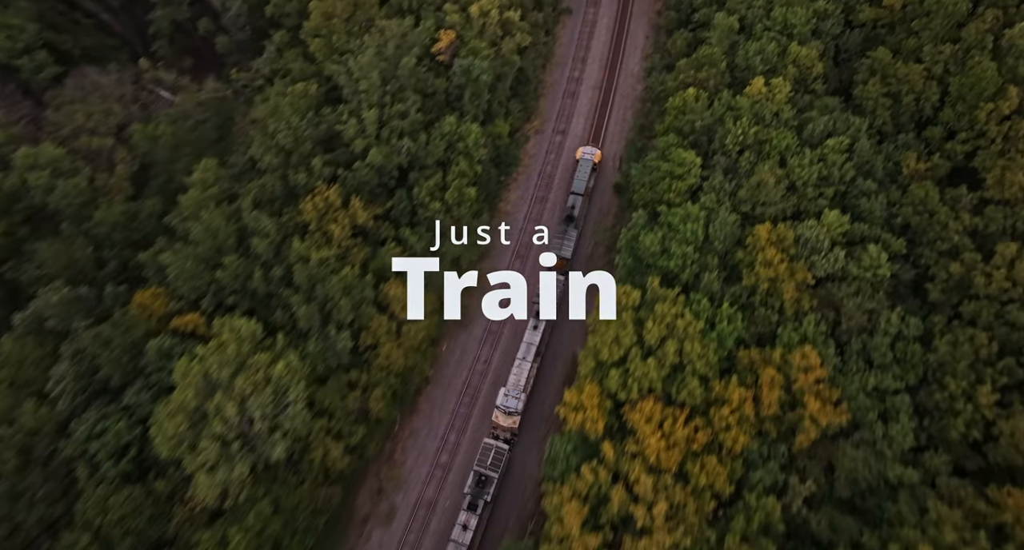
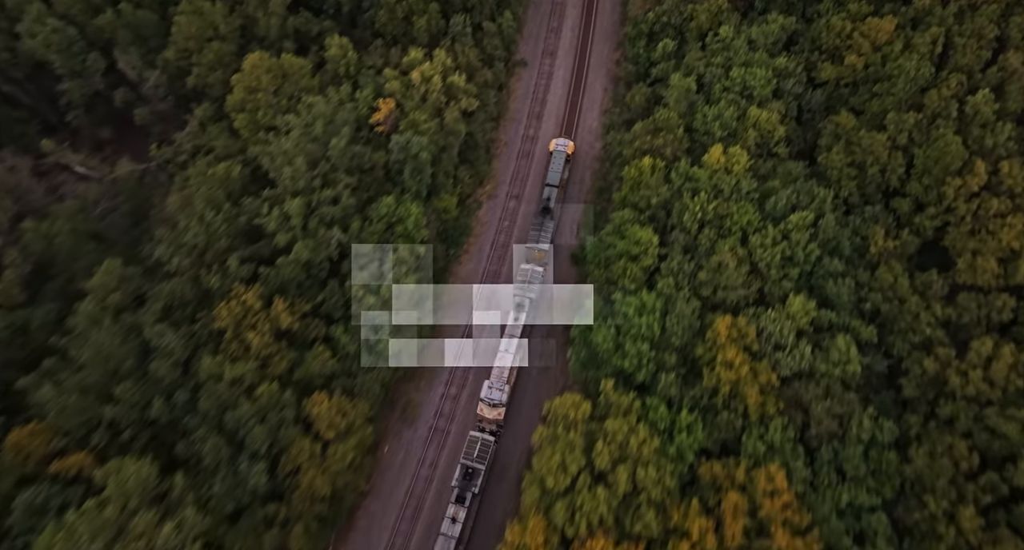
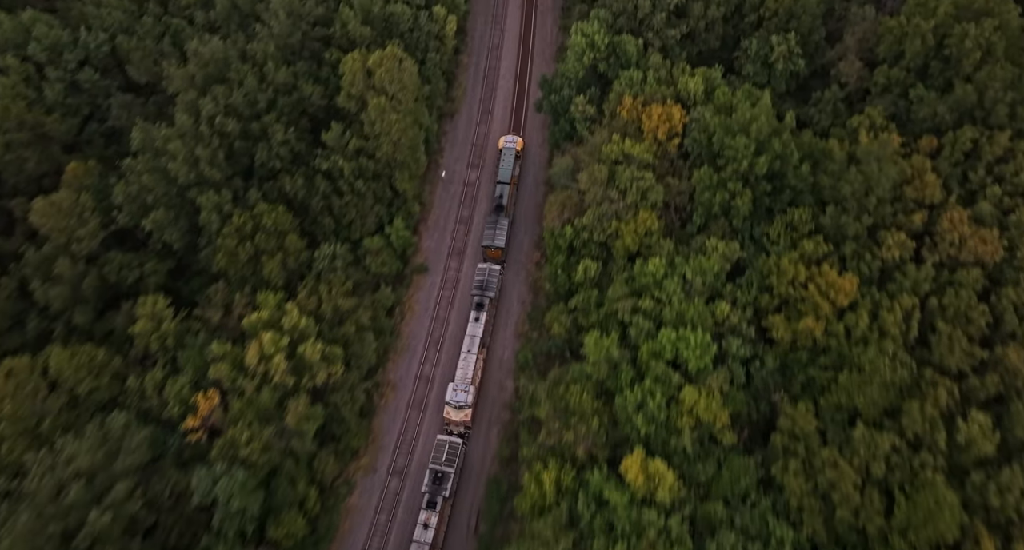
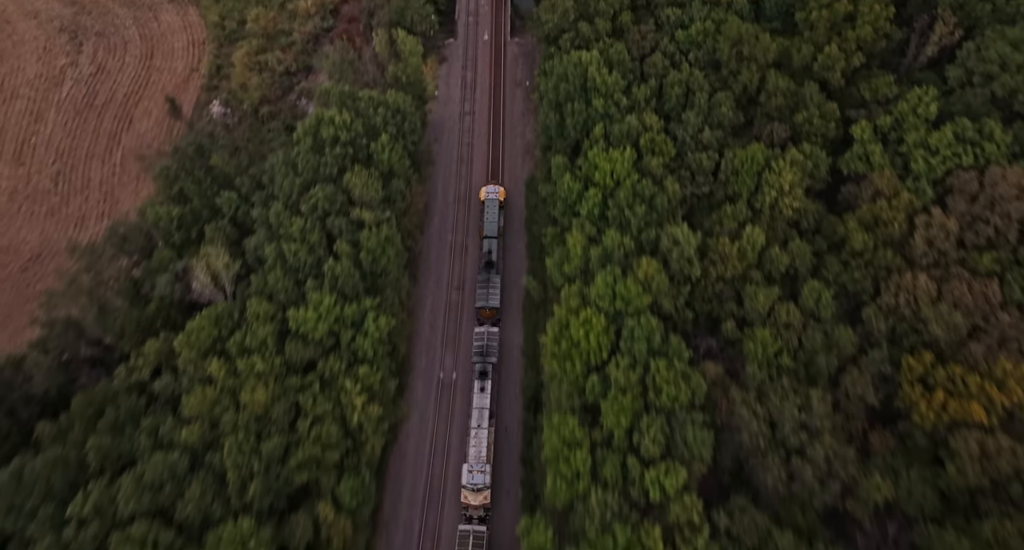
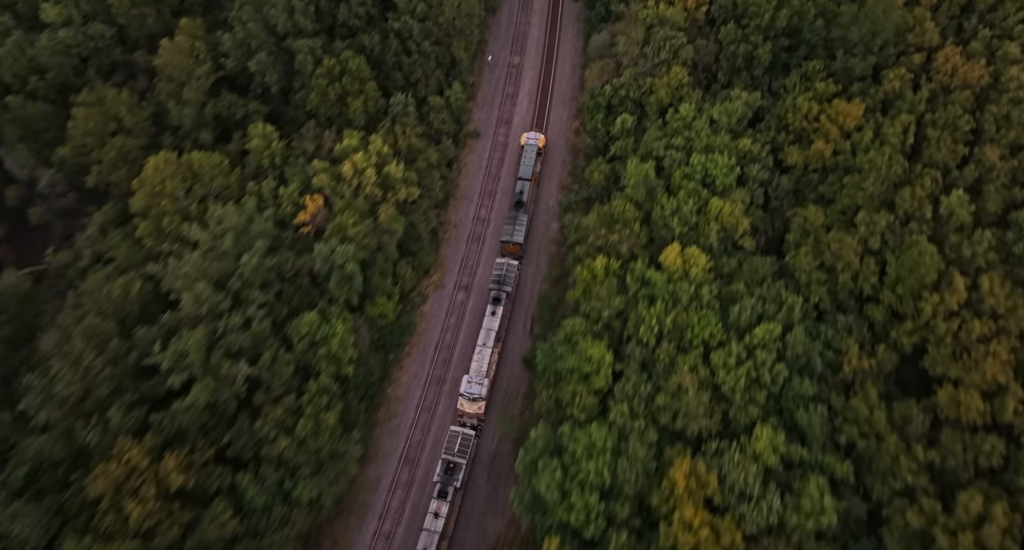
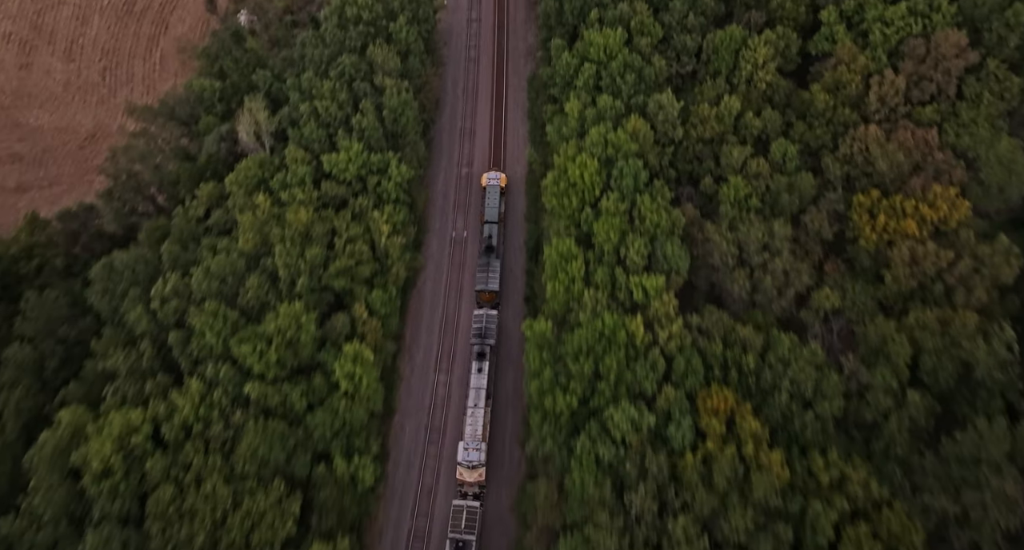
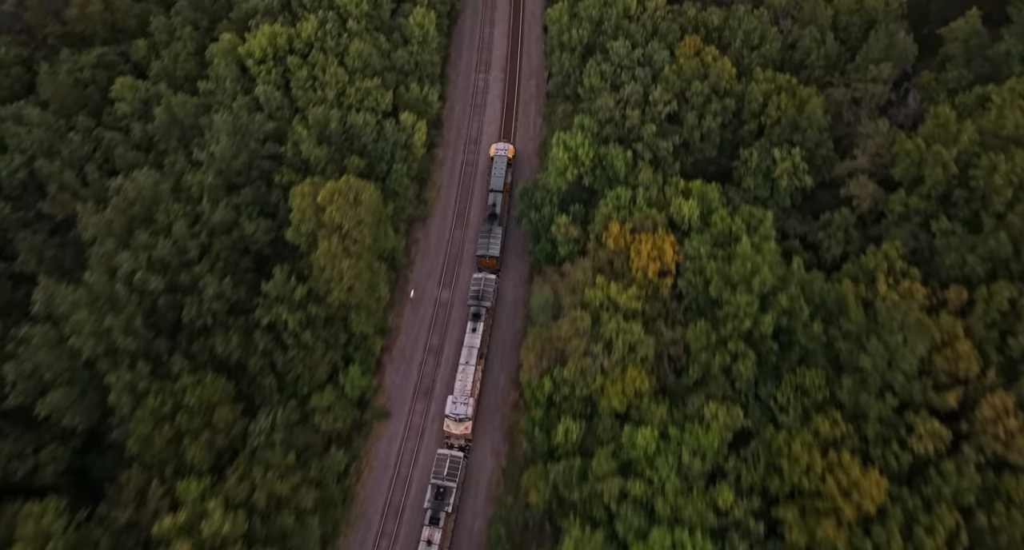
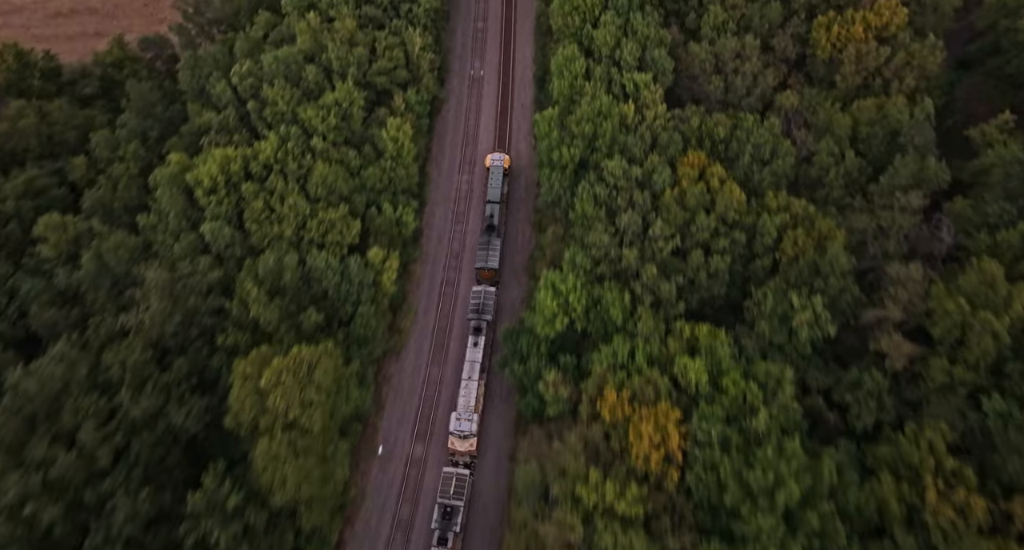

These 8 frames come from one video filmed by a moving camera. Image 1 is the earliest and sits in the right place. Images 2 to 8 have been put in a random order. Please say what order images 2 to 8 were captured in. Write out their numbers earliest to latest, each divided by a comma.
2, 5, 3, 7, 8, 6, 4
